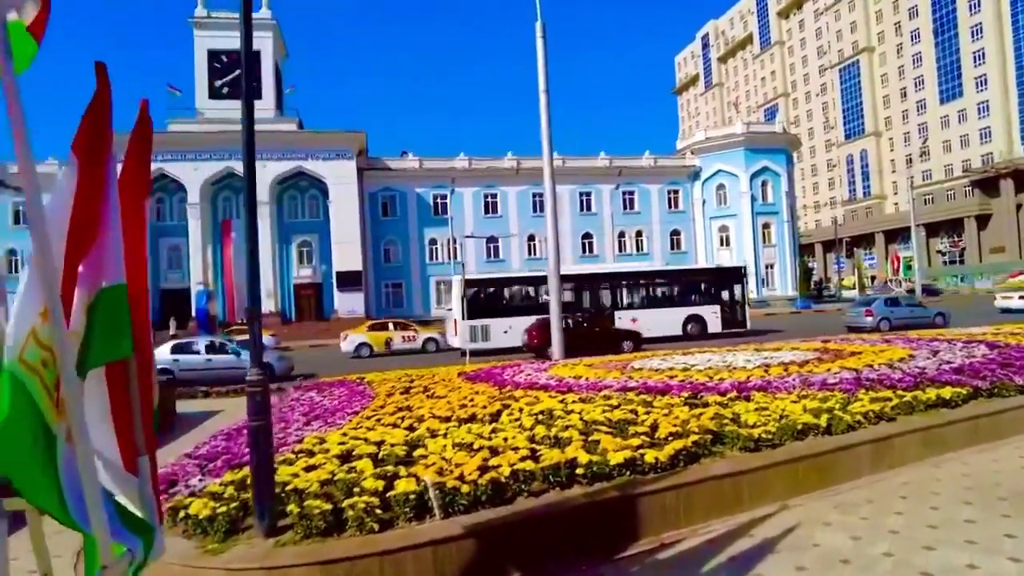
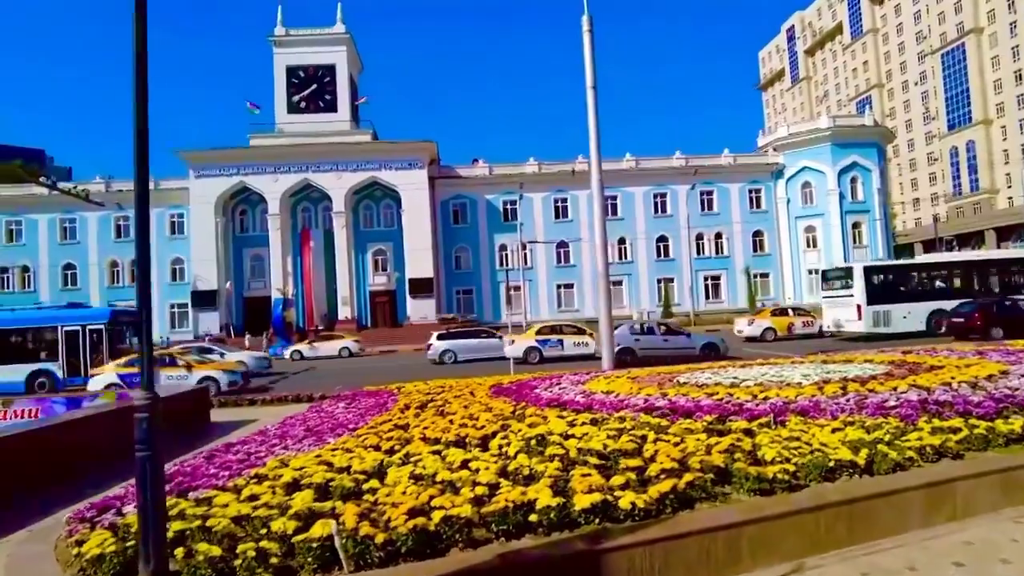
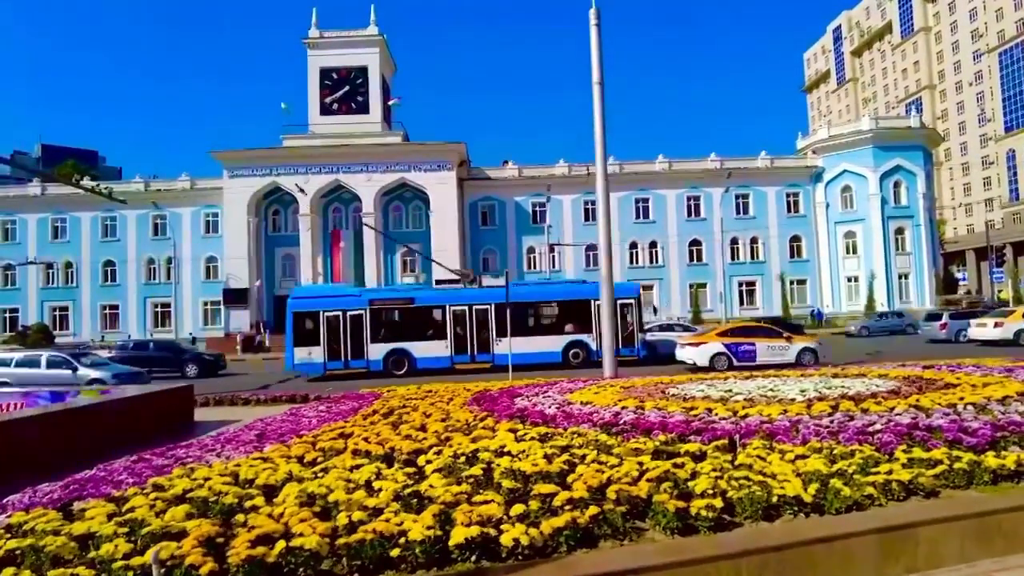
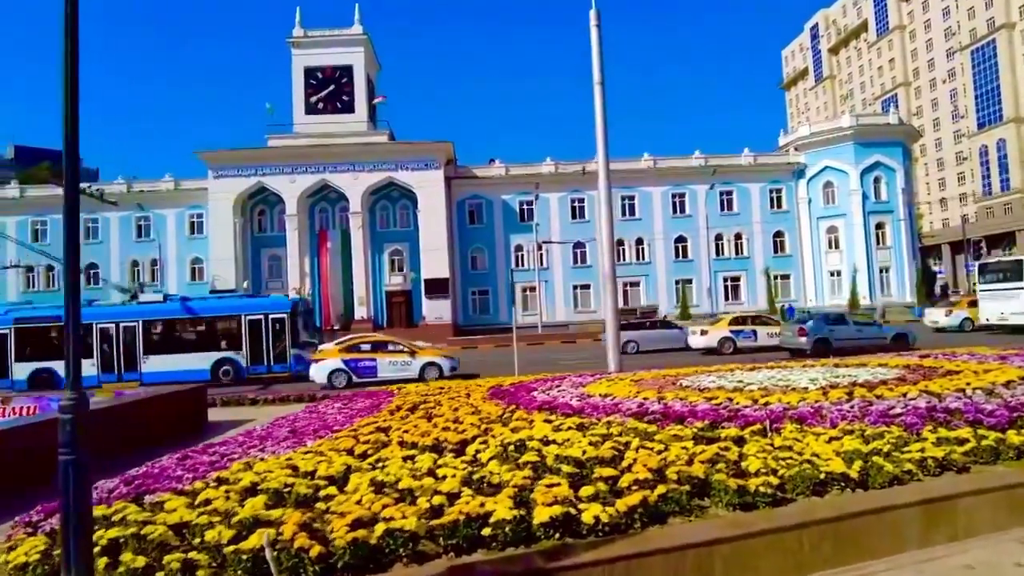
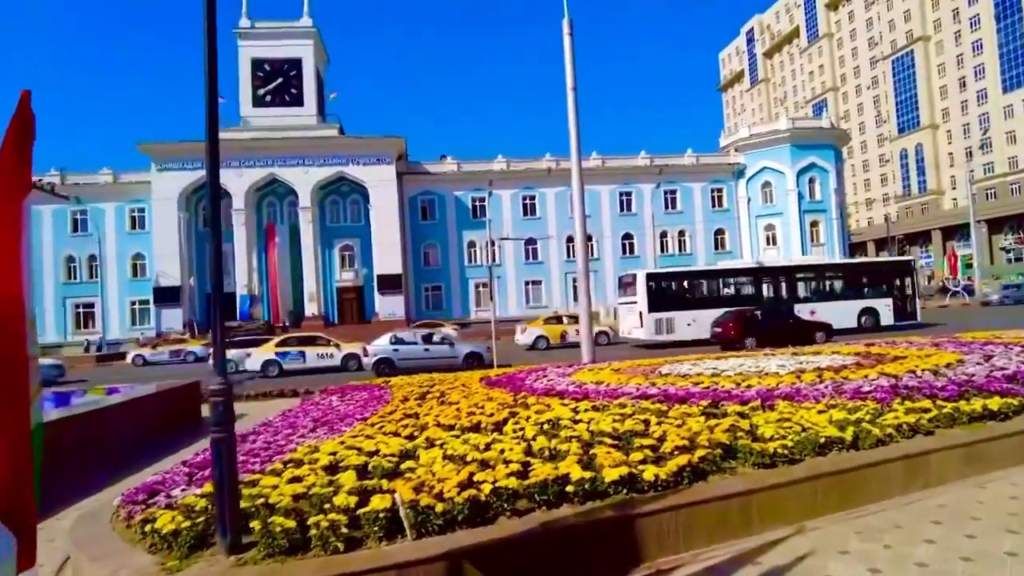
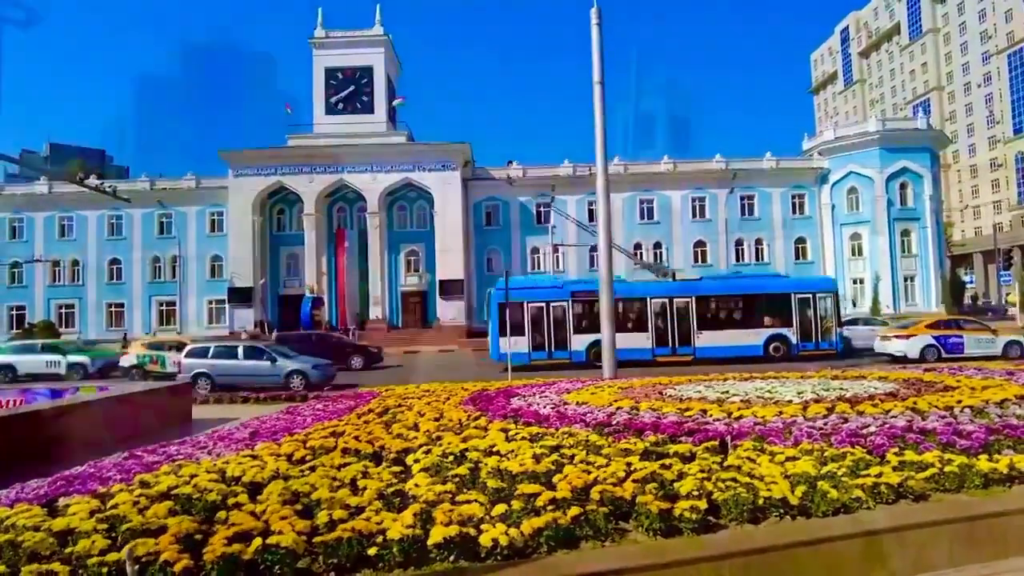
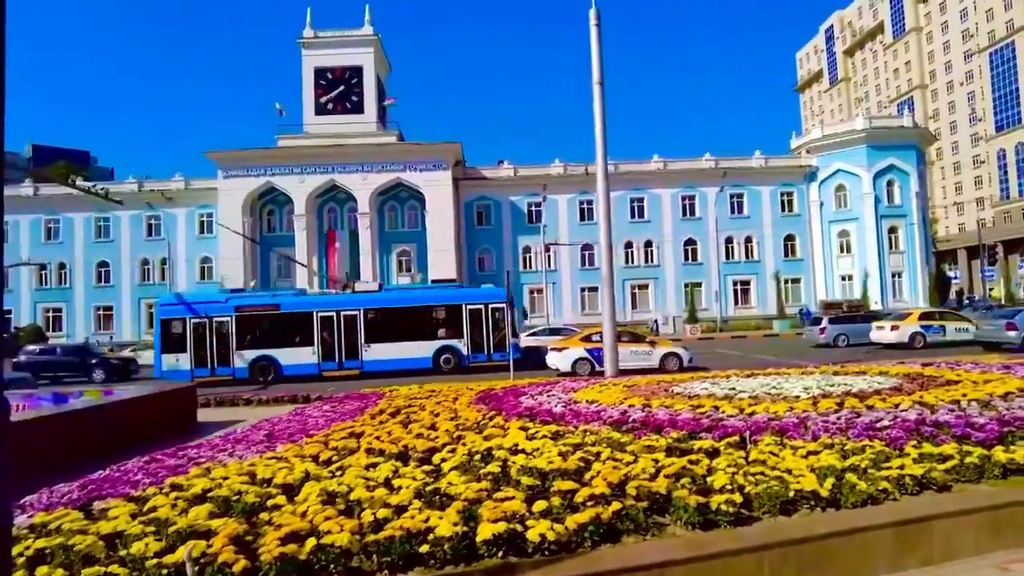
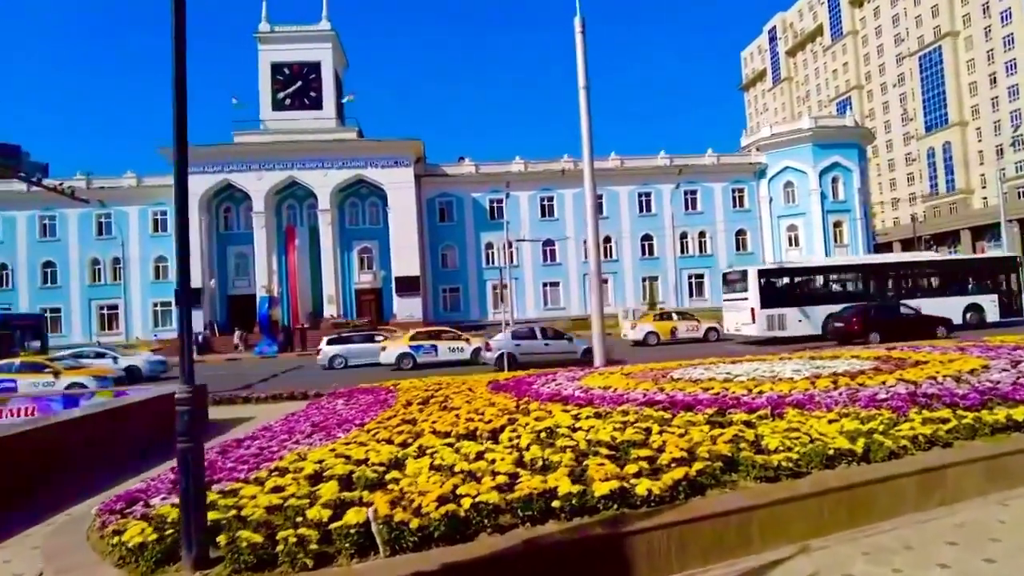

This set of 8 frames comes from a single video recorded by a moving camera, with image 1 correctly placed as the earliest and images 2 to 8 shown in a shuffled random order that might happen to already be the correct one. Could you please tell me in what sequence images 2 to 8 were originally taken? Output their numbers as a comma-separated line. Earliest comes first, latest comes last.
5, 8, 2, 4, 7, 3, 6
